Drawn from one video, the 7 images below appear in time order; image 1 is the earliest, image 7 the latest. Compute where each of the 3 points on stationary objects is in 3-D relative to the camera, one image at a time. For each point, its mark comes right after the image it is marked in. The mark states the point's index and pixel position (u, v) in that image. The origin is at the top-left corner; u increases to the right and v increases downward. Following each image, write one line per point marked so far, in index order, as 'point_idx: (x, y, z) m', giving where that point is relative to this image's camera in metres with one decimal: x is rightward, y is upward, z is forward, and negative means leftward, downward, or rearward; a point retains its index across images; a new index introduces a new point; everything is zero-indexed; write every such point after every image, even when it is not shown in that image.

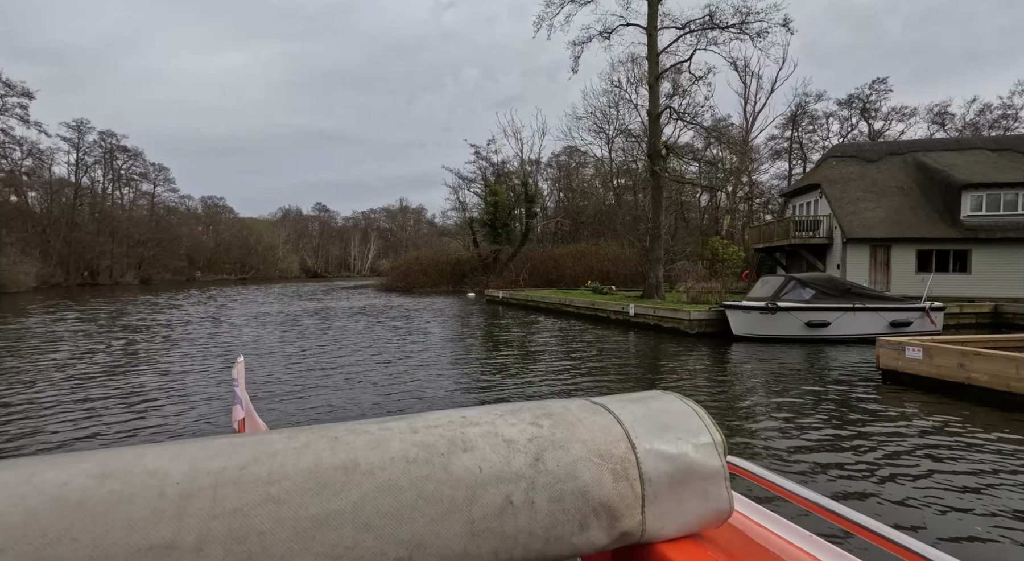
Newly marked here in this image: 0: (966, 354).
0: (+6.8, -1.3, +9.3) m
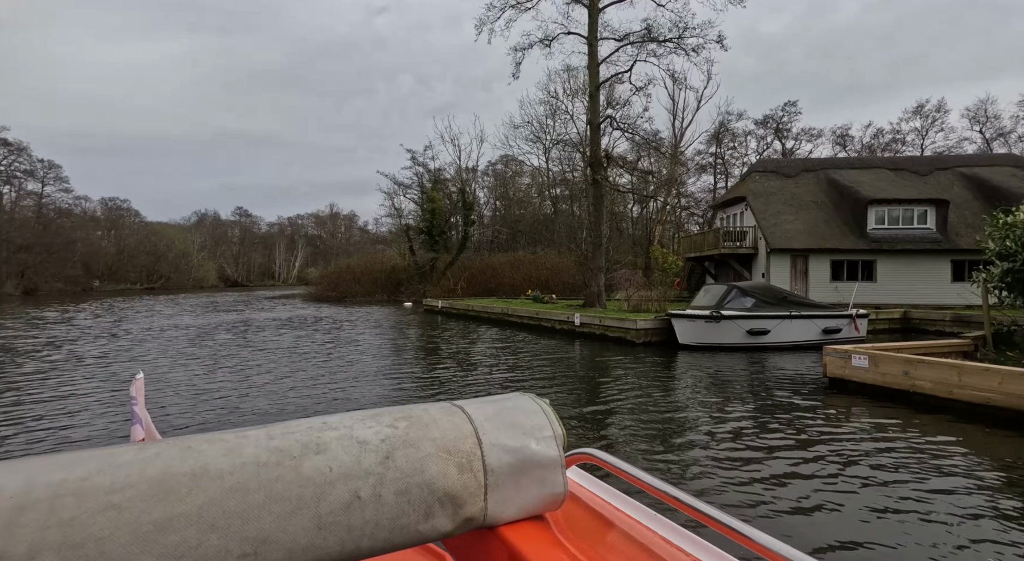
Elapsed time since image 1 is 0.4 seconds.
0: (+6.4, -1.4, +9.9) m
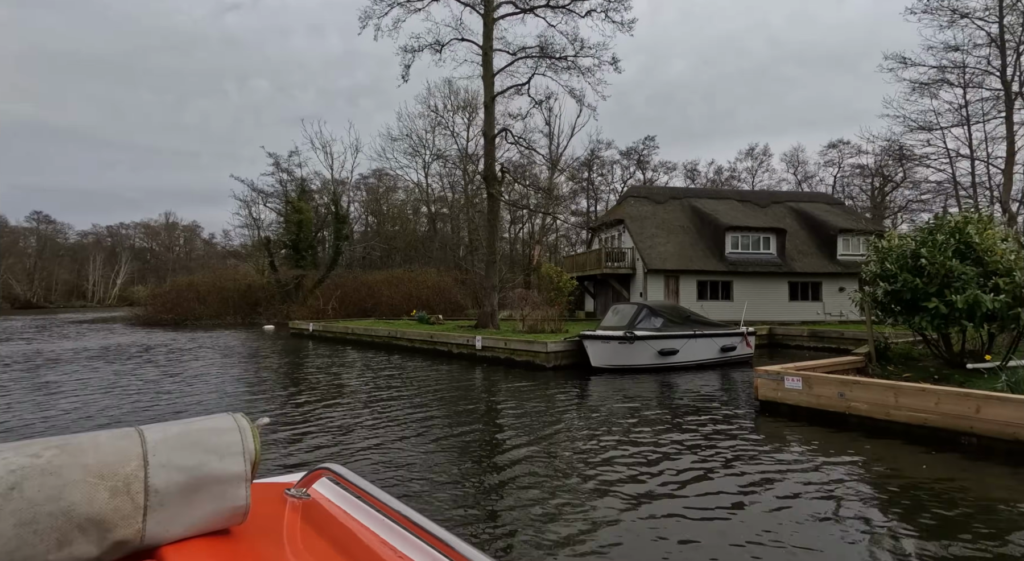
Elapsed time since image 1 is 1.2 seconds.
0: (+5.5, -1.7, +10.2) m
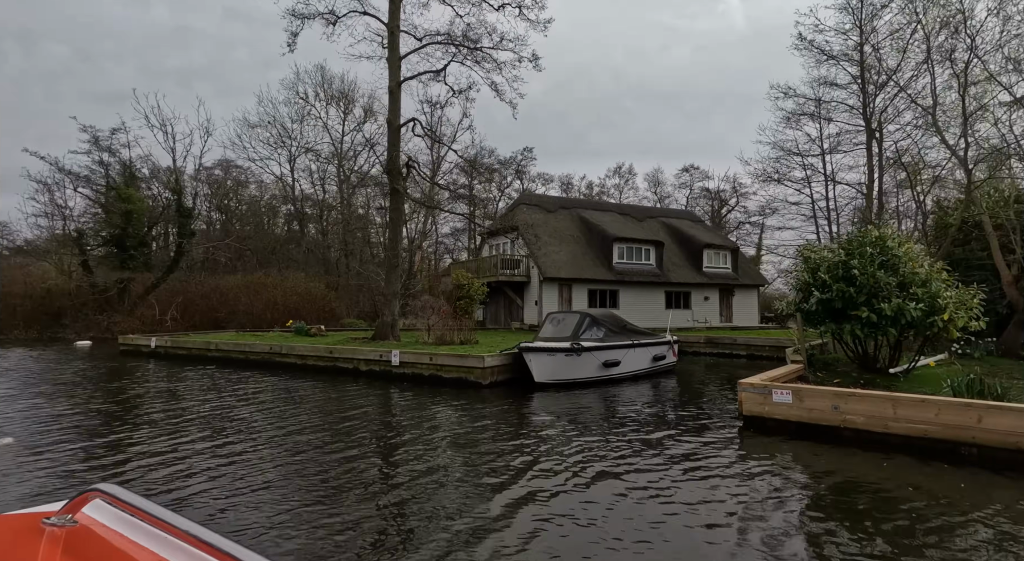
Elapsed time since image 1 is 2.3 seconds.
0: (+5.2, -1.8, +9.9) m
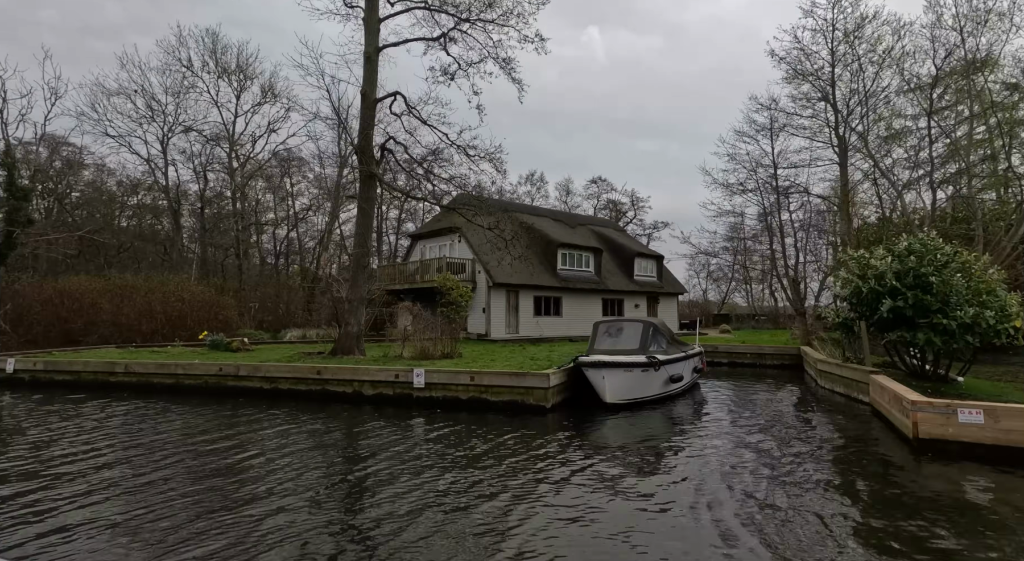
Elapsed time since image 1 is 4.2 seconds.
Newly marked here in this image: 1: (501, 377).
0: (+7.1, -1.8, +8.9) m
1: (-0.3, -1.7, +11.3) m
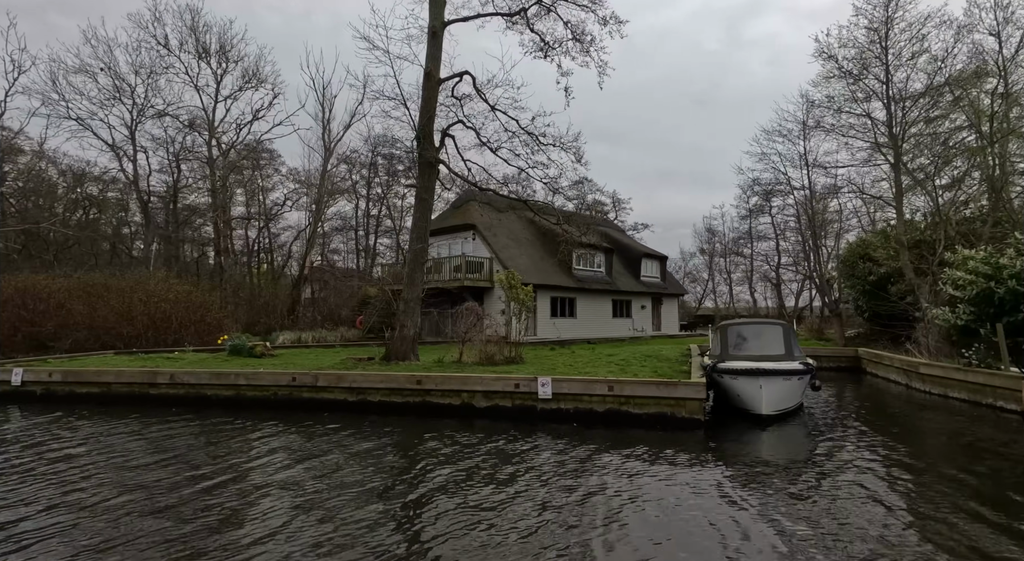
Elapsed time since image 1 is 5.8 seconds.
0: (+9.6, -1.8, +8.5) m
1: (+2.0, -1.7, +10.2) m
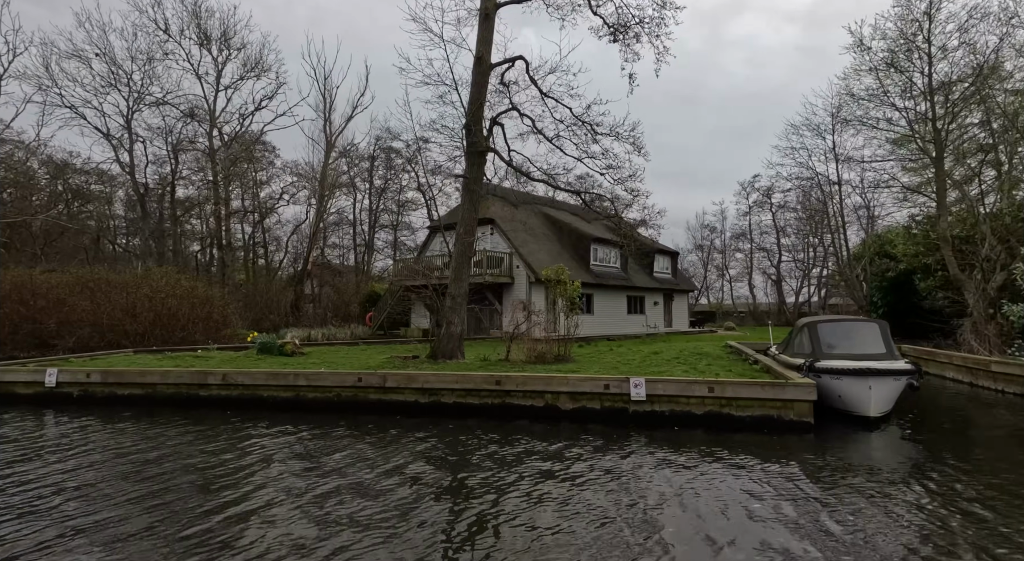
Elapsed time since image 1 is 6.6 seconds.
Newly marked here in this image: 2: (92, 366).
0: (+11.1, -1.7, +8.3) m
1: (+3.4, -1.6, +9.7) m
2: (-8.8, -1.8, +12.9) m
